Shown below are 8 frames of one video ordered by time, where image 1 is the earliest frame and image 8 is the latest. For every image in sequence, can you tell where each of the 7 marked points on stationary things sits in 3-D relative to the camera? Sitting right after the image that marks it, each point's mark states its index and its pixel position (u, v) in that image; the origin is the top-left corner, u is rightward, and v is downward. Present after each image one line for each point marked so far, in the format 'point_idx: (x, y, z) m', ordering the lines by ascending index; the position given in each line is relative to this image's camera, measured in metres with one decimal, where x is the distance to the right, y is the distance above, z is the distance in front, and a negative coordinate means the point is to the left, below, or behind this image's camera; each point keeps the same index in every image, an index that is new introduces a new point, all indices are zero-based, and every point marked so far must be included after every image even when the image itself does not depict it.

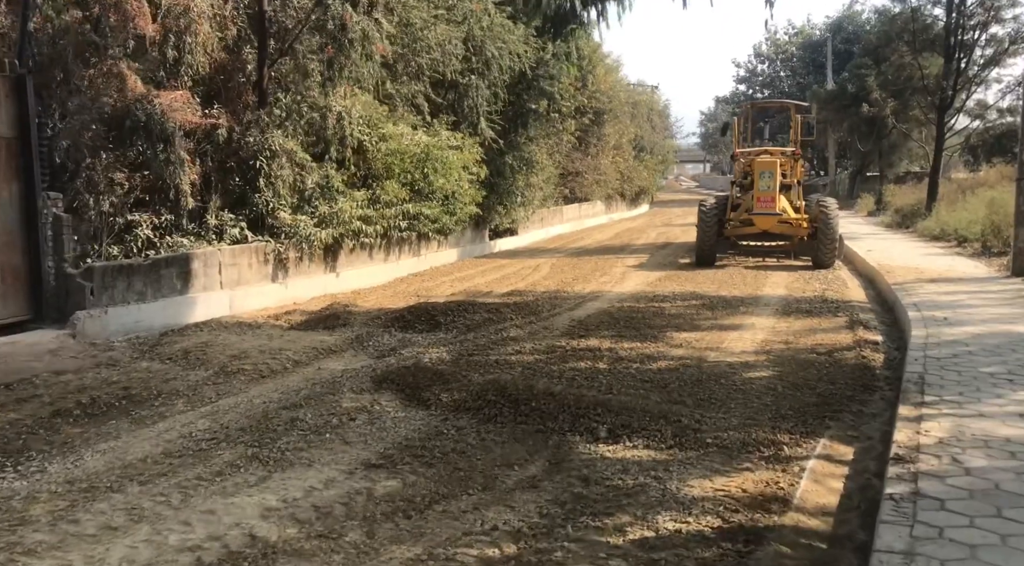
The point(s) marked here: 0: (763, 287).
0: (+3.5, -0.1, +13.0) m
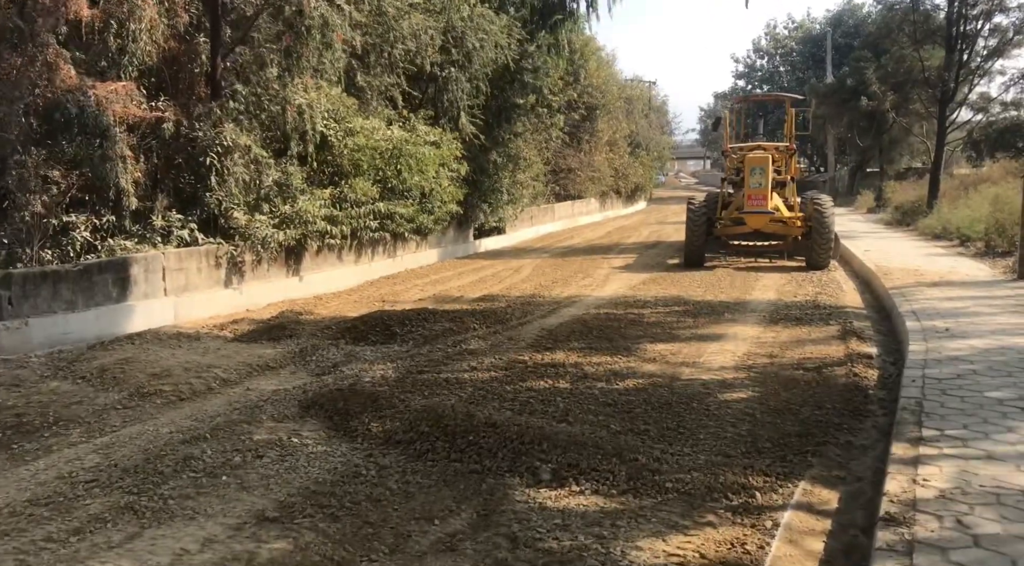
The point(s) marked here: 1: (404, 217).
0: (+3.2, -0.1, +12.2) m
1: (-1.8, +1.1, +14.7) m
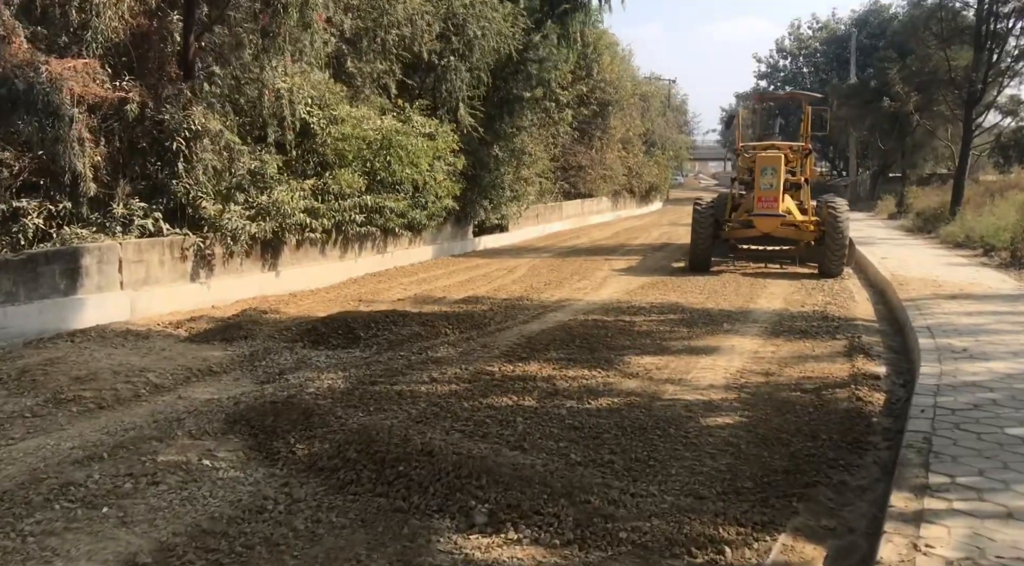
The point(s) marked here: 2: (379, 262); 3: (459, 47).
0: (+3.1, -0.2, +11.4) m
1: (-1.8, +1.1, +14.0) m
2: (-2.2, +0.3, +14.5) m
3: (-0.9, +4.2, +16.2) m
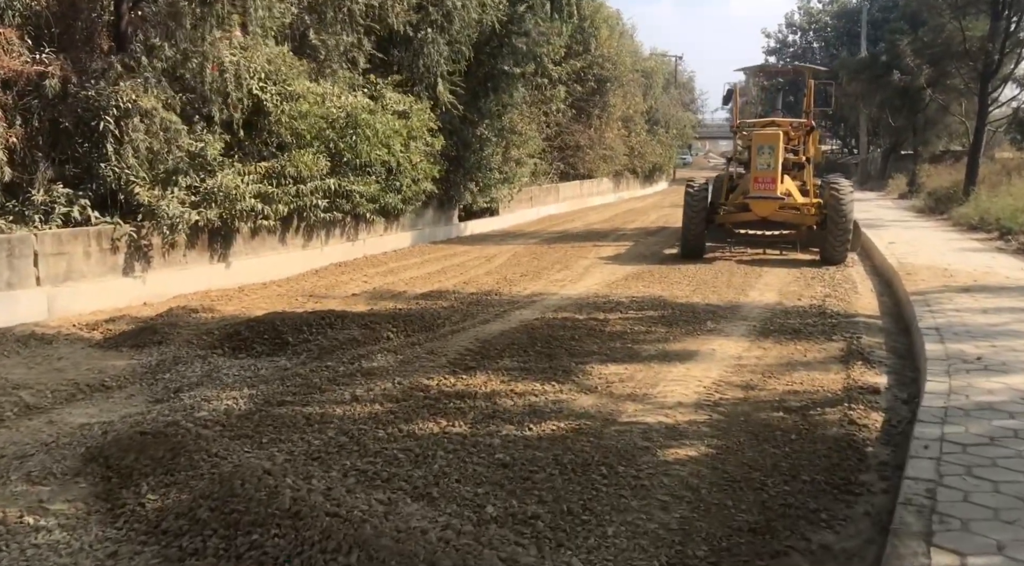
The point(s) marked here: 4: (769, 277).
0: (+2.7, -0.1, +10.5) m
1: (-2.2, +1.2, +13.0) m
2: (-2.5, +0.5, +13.5) m
3: (-1.2, +4.4, +15.2) m
4: (+3.3, +0.1, +11.6) m
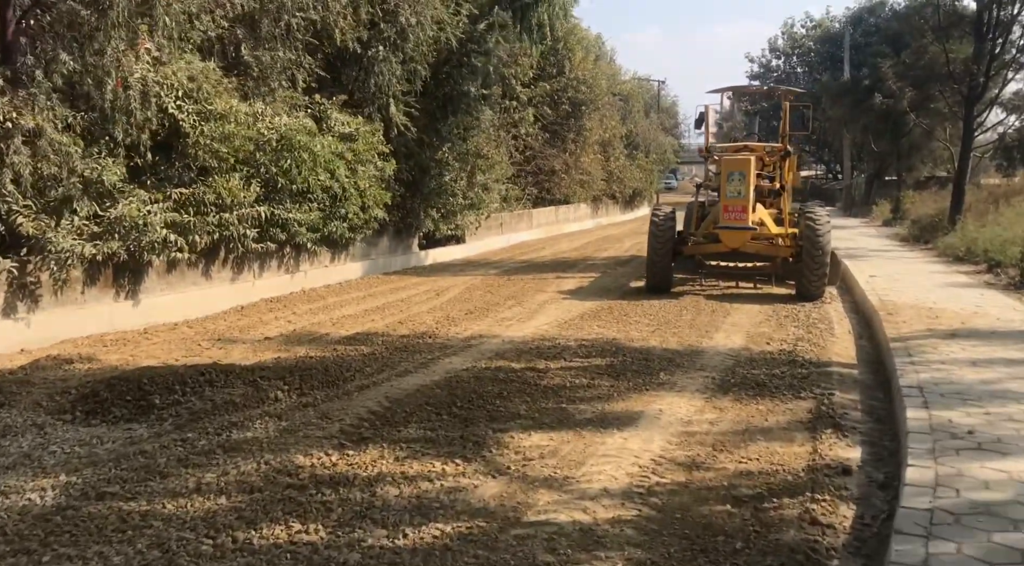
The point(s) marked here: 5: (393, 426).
0: (+2.1, -0.5, +9.4) m
1: (-2.8, +0.8, +12.0) m
2: (-3.1, 0.0, +12.5) m
3: (-1.9, +3.9, +14.3) m
4: (+2.6, -0.4, +10.5) m
5: (-0.7, -0.9, +5.7) m
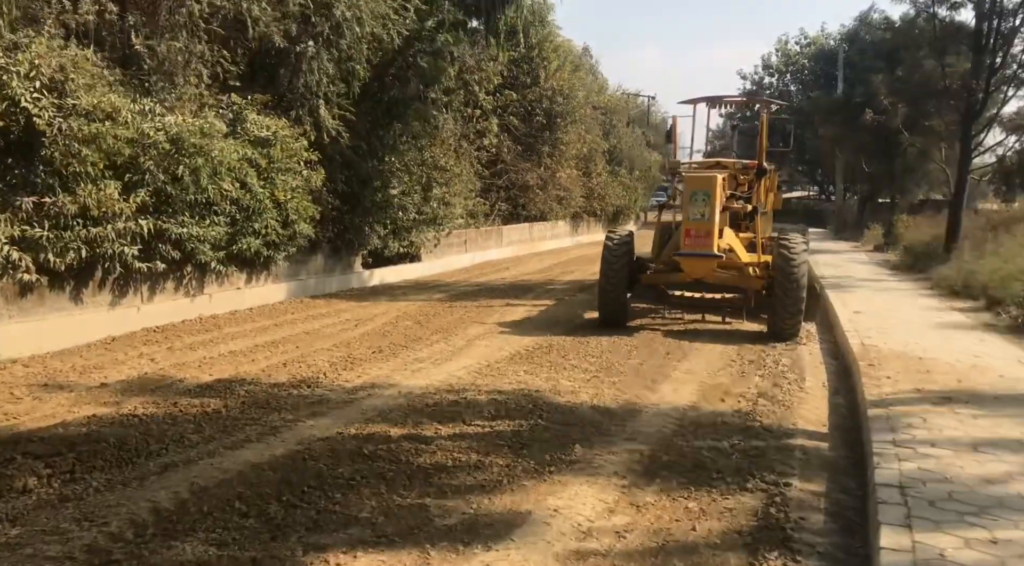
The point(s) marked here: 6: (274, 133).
0: (+1.3, -0.9, +7.9) m
1: (-3.6, +0.5, +10.4) m
2: (-4.0, -0.3, +10.8) m
3: (-2.7, +3.5, +12.7) m
4: (+1.8, -0.8, +9.0) m
5: (-1.5, -1.1, +4.1) m
6: (-3.1, +1.9, +11.7) m
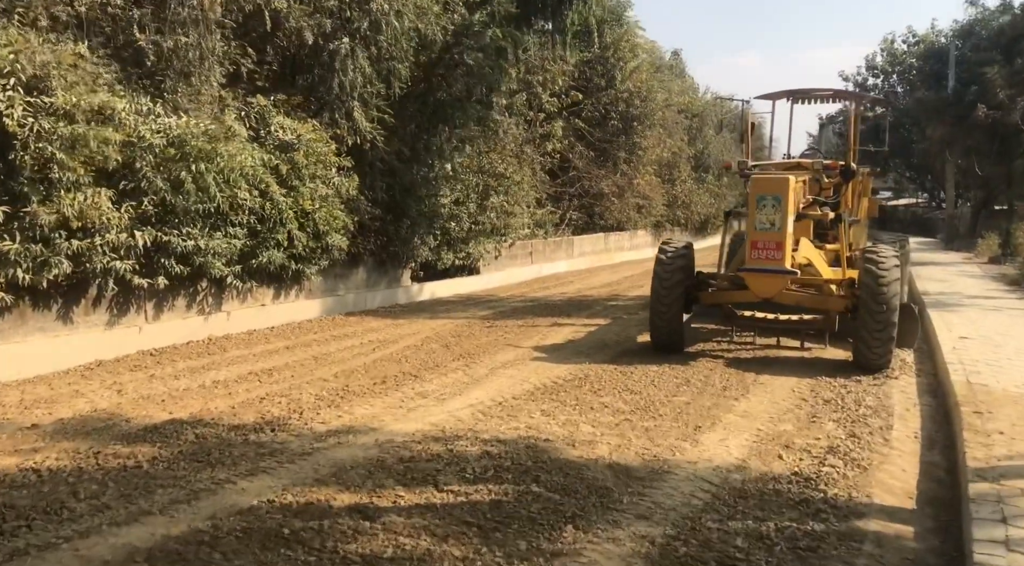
0: (+1.4, -1.0, +6.4) m
1: (-3.2, +0.3, +9.5) m
2: (-3.5, -0.5, +9.9) m
3: (-2.0, +3.3, +11.7) m
4: (+2.0, -1.0, +7.5) m
5: (-1.8, -1.3, +2.9) m
6: (-2.5, +1.7, +10.7) m
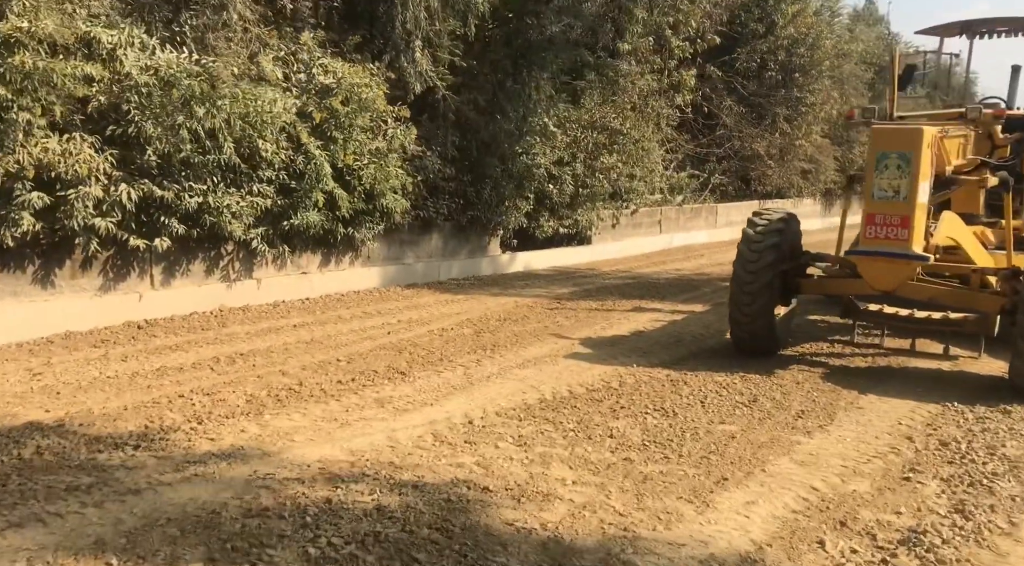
0: (+1.1, -1.0, +4.4) m
1: (-2.8, +0.6, +8.3) m
2: (-3.0, -0.1, +8.9) m
3: (-1.1, +3.7, +10.1) m
4: (+1.9, -0.9, +5.3) m
5: (-2.8, -1.2, +1.7) m
6: (-1.8, +2.1, +9.3) m
